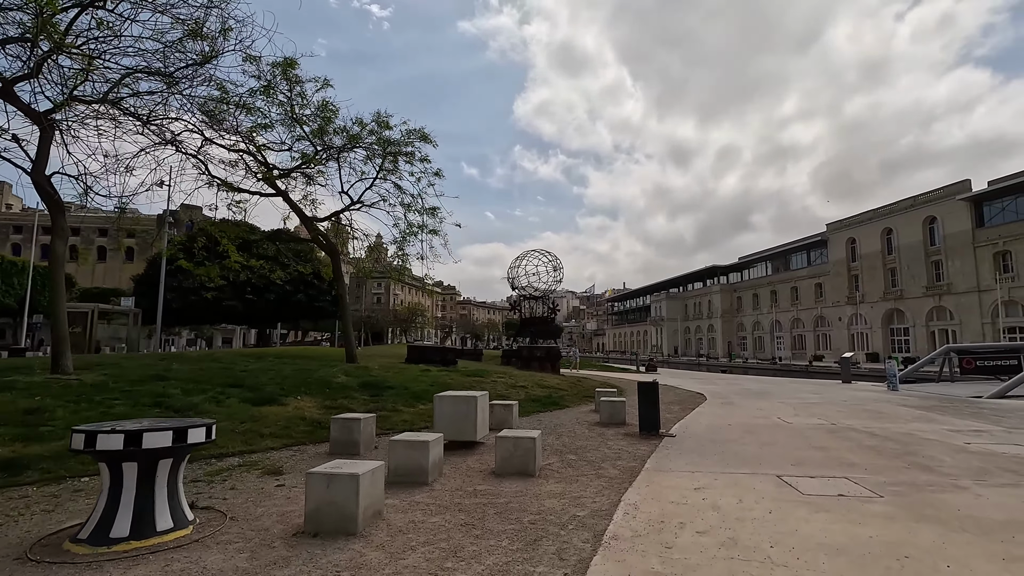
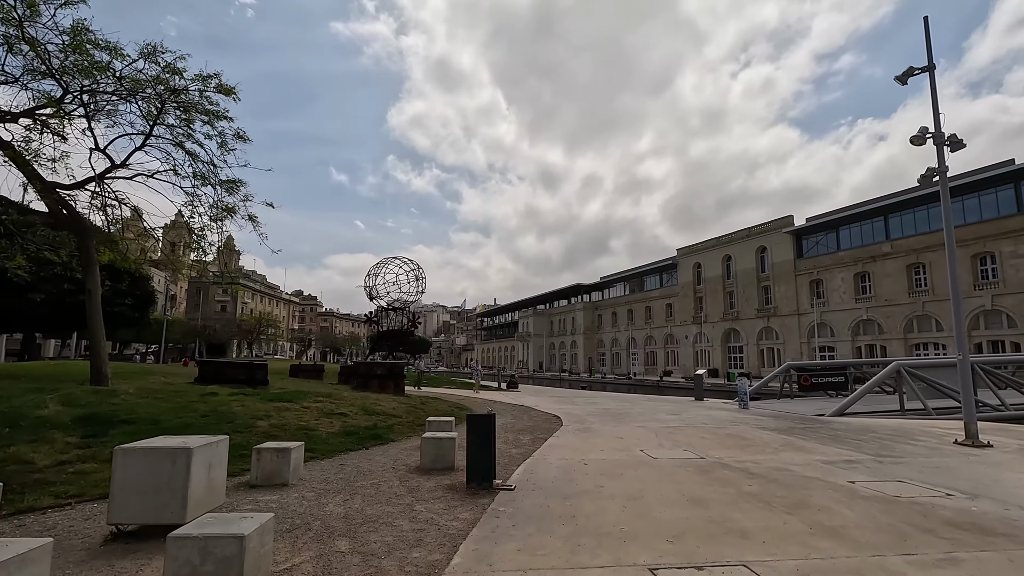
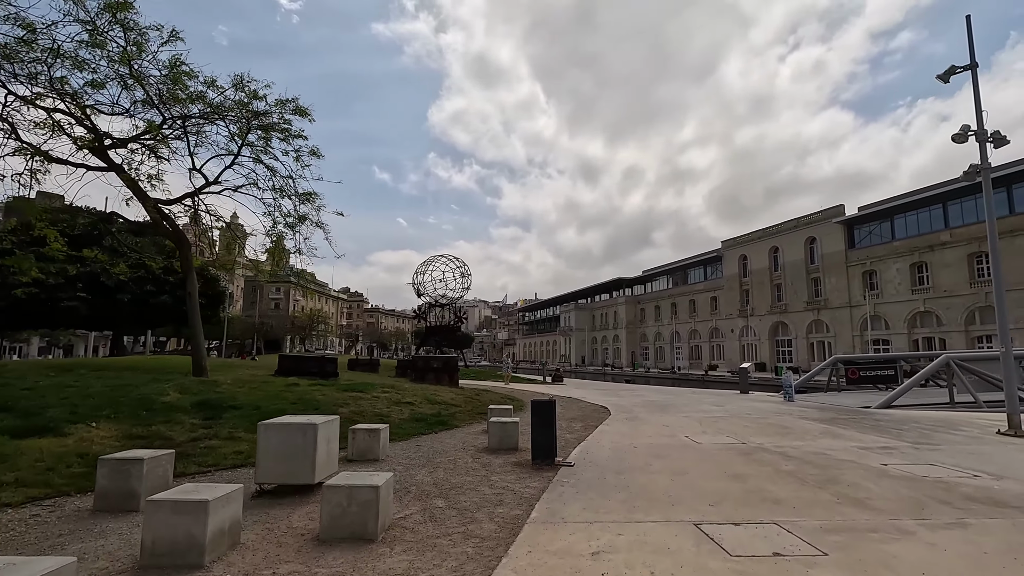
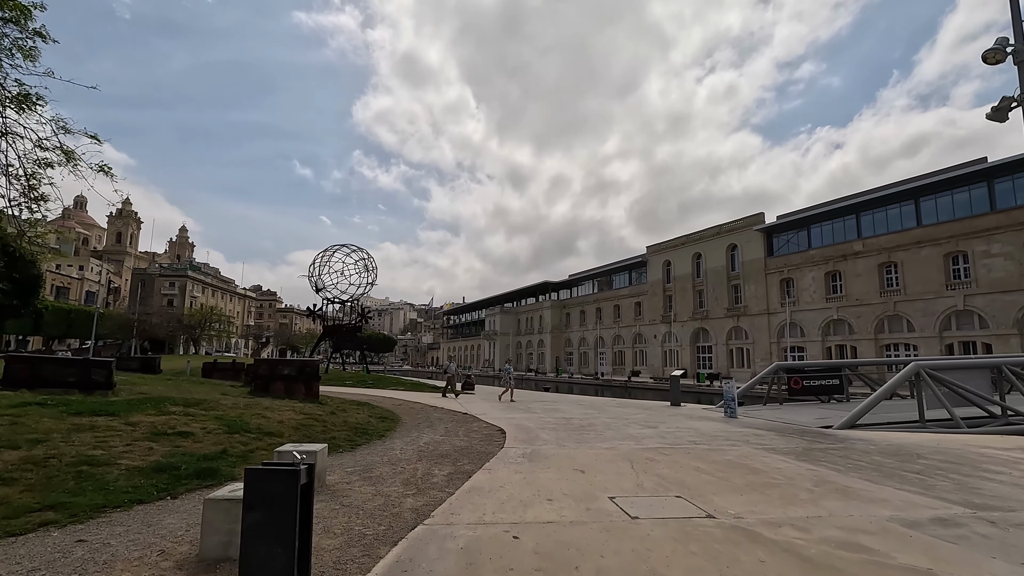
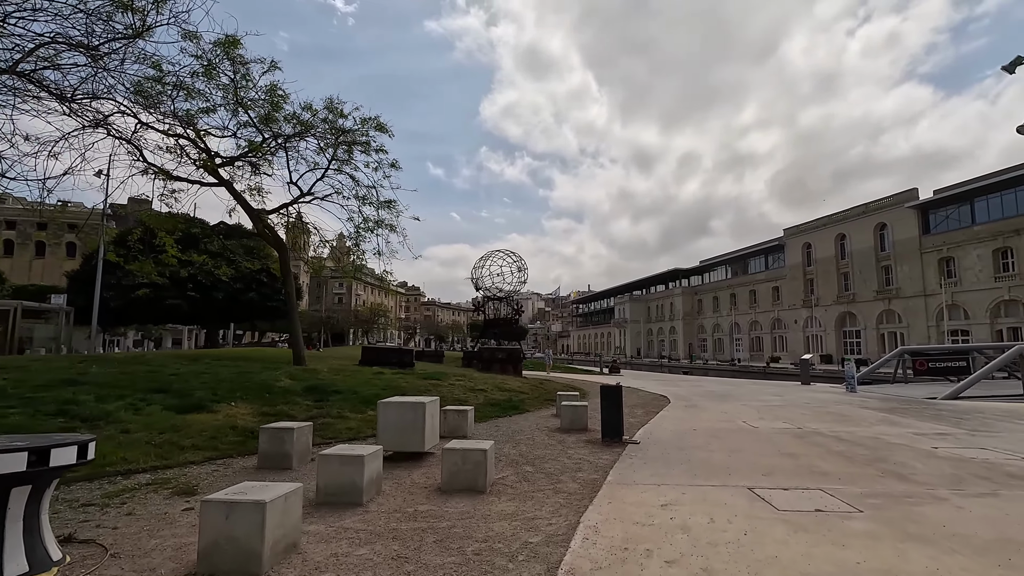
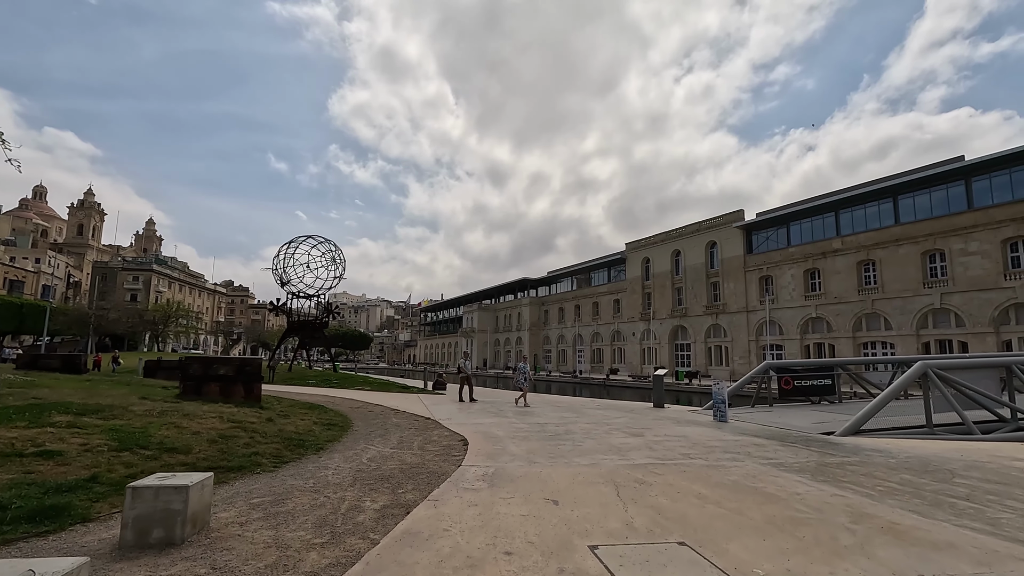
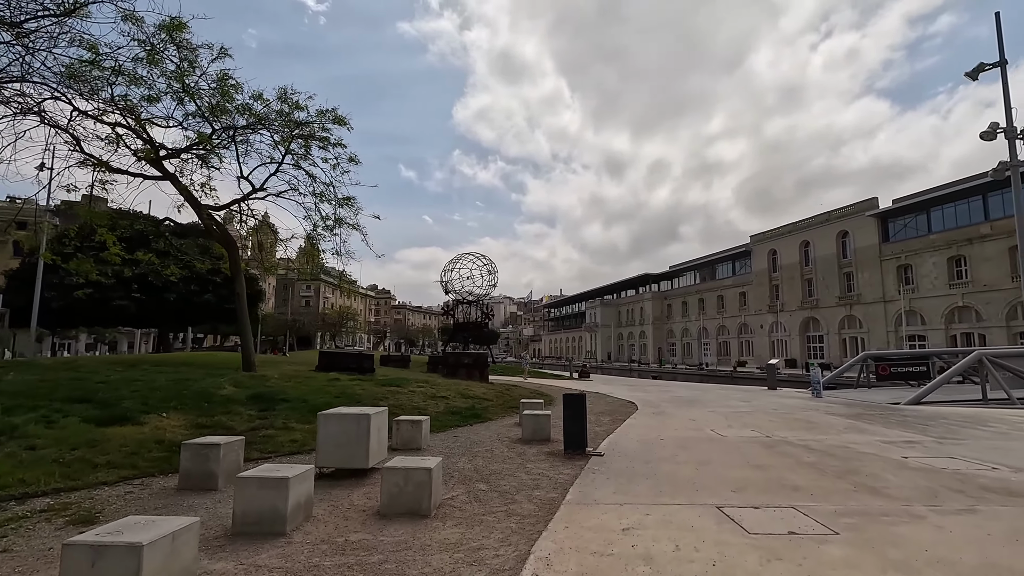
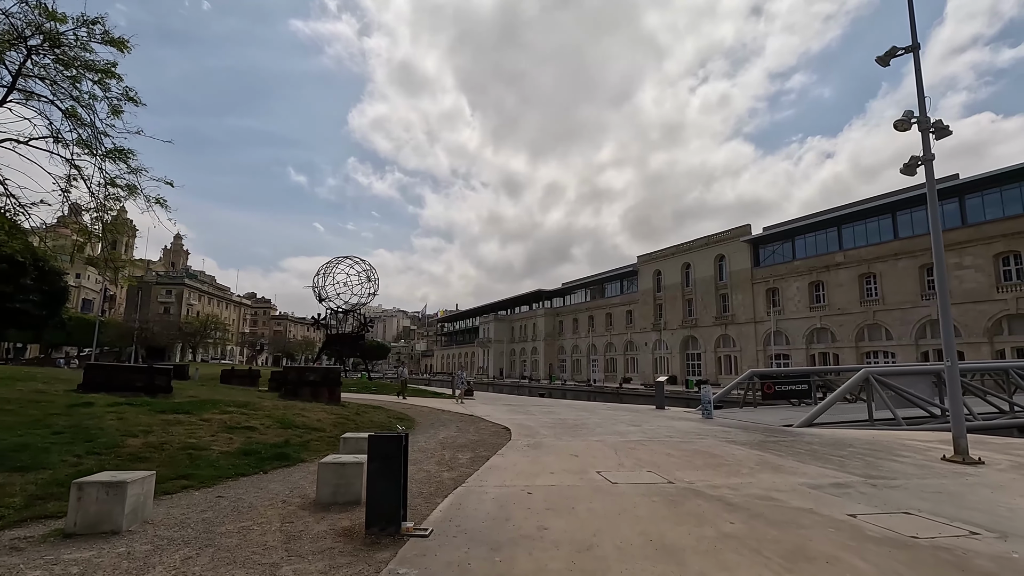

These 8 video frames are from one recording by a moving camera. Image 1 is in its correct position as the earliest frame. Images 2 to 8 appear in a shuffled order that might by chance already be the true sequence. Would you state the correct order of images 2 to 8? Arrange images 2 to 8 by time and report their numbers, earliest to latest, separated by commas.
5, 7, 3, 2, 8, 4, 6
